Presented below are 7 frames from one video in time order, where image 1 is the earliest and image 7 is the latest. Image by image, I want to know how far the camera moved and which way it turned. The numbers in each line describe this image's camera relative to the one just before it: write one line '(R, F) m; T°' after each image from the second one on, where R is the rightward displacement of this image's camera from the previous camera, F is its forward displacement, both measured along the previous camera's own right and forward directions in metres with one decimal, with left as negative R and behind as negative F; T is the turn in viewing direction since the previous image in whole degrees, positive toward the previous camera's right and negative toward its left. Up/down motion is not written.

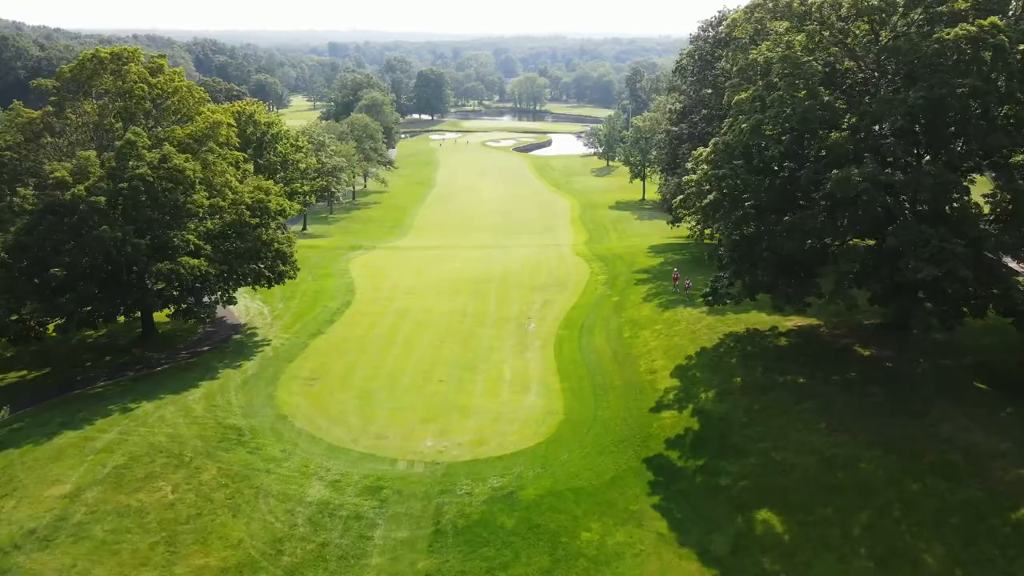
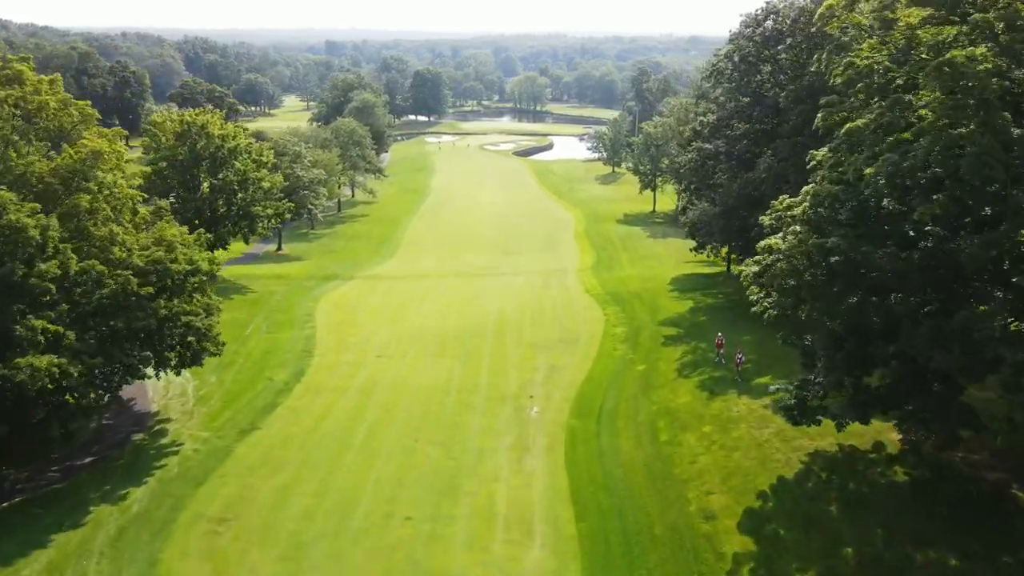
(+0.1, +6.5) m; 0°
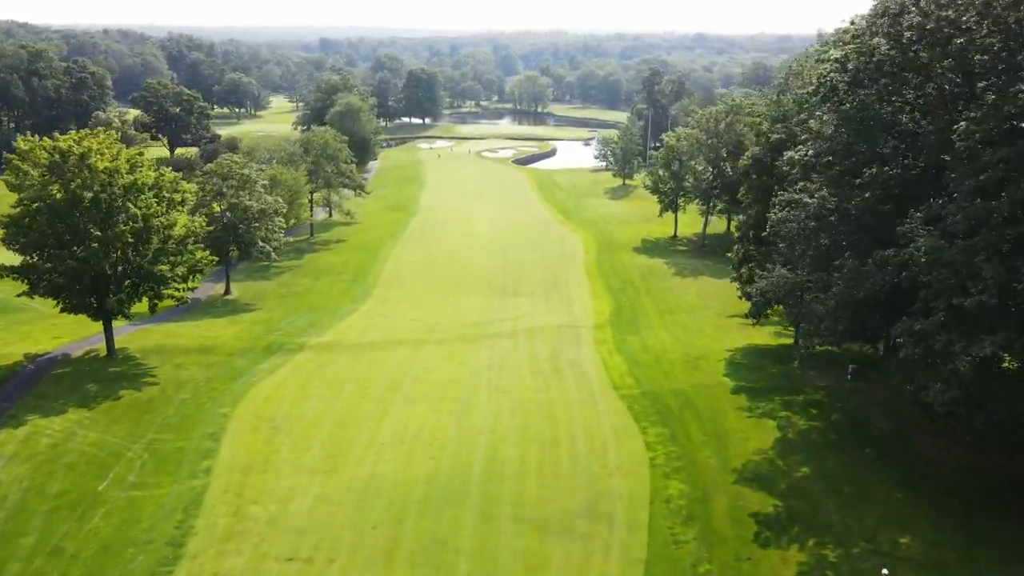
(+0.1, +10.3) m; 0°
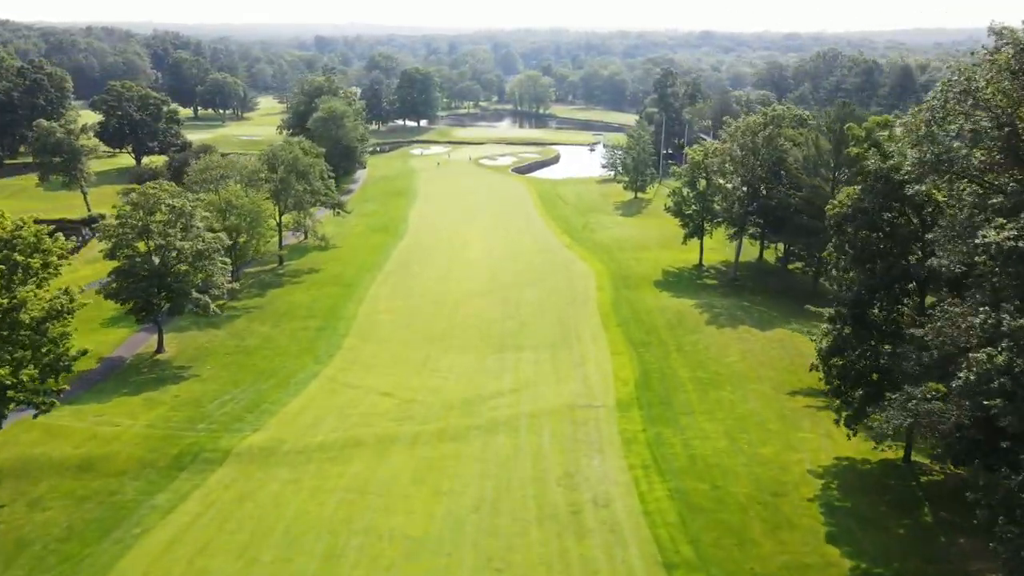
(0.0, +9.0) m; 0°
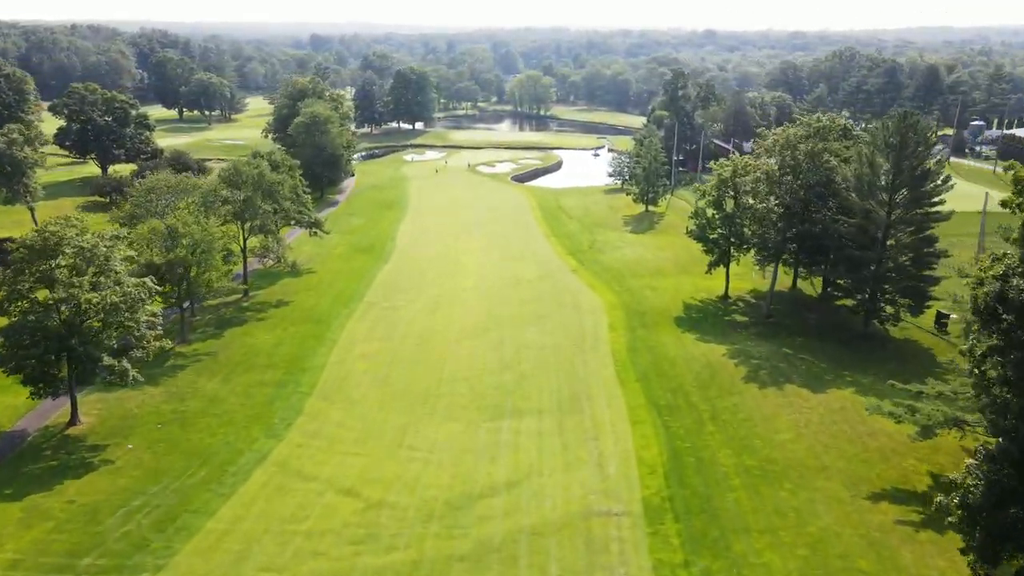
(+0.1, +7.3) m; 0°
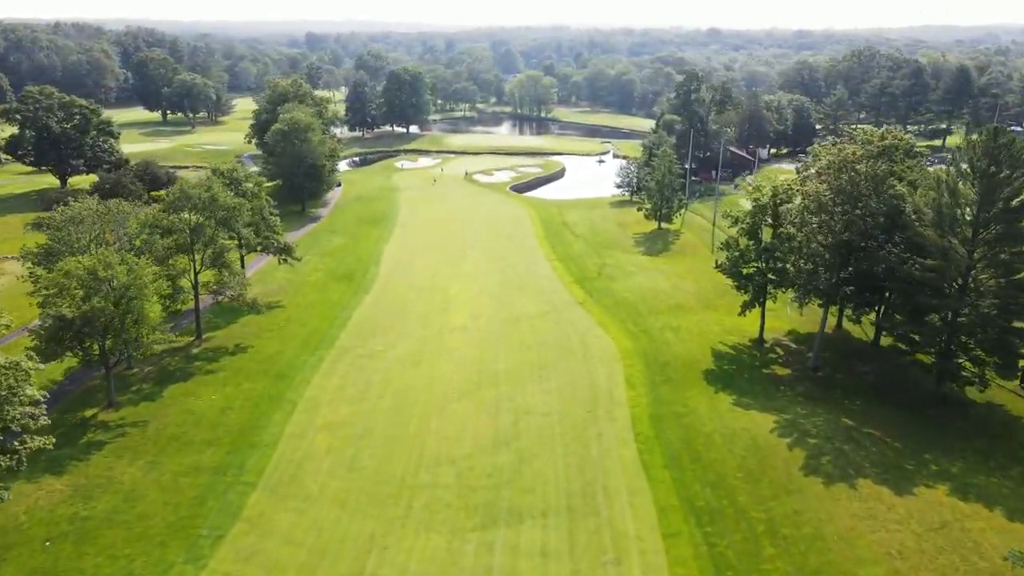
(+0.1, +7.4) m; 0°
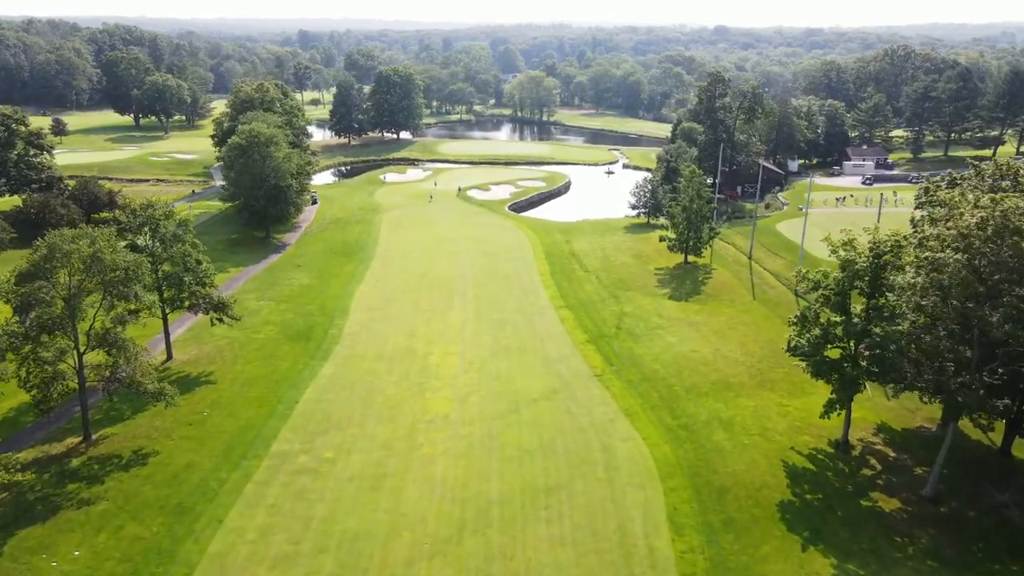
(+0.2, +11.2) m; 0°
